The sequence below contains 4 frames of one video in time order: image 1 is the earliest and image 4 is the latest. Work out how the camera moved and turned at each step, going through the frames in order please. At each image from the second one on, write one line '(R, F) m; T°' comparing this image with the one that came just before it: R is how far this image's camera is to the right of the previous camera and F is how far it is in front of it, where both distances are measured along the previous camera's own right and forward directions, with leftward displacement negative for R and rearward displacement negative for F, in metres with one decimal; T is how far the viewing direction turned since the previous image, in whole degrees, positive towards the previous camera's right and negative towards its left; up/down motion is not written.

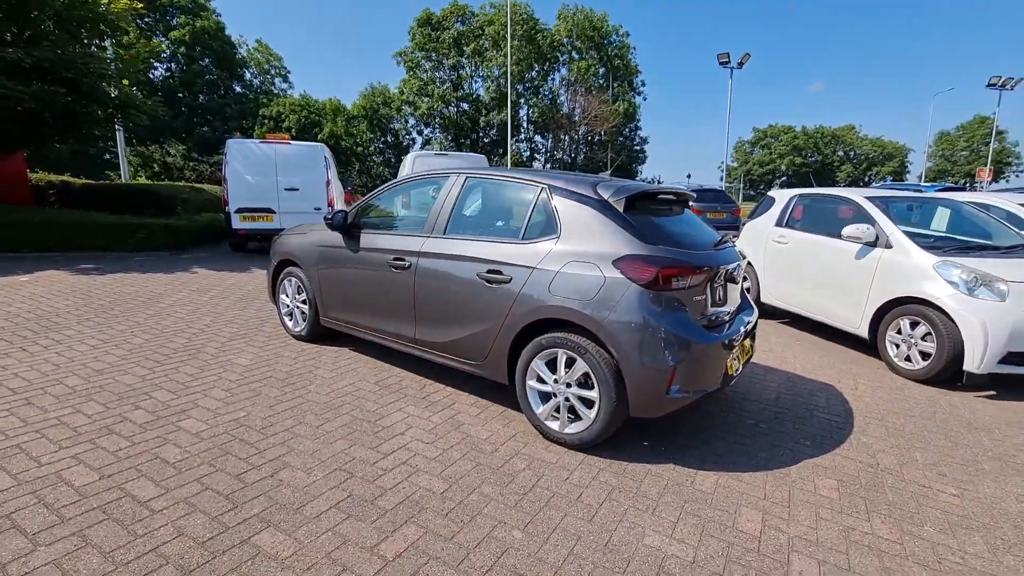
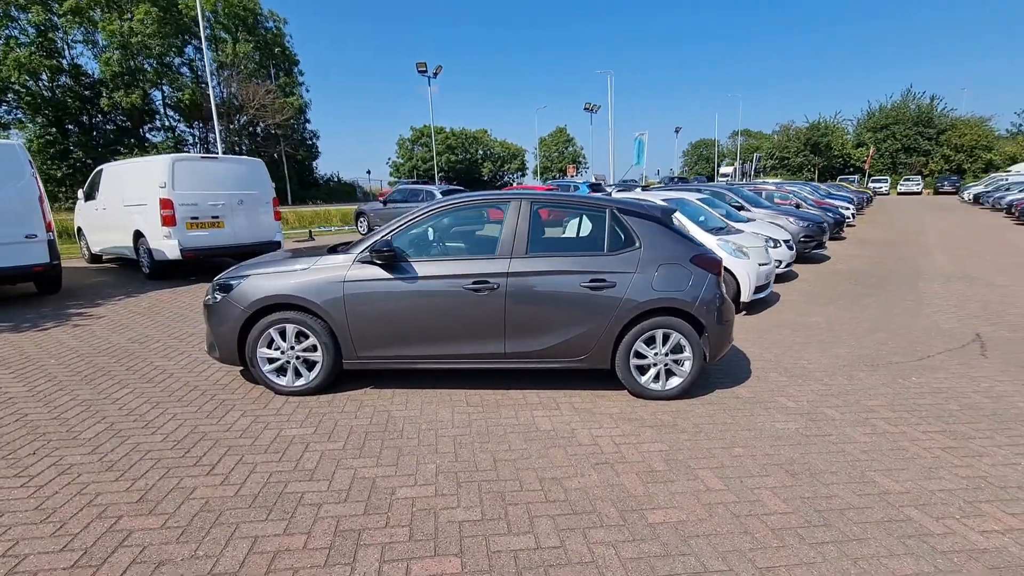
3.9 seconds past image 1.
(-3.1, +0.5) m; +37°
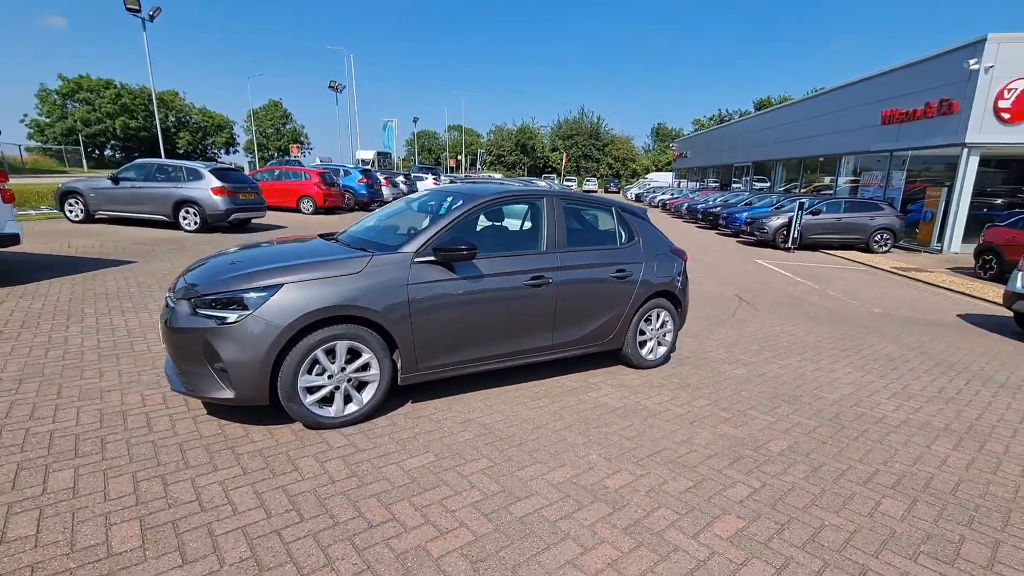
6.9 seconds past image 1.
(-2.6, +0.6) m; +31°
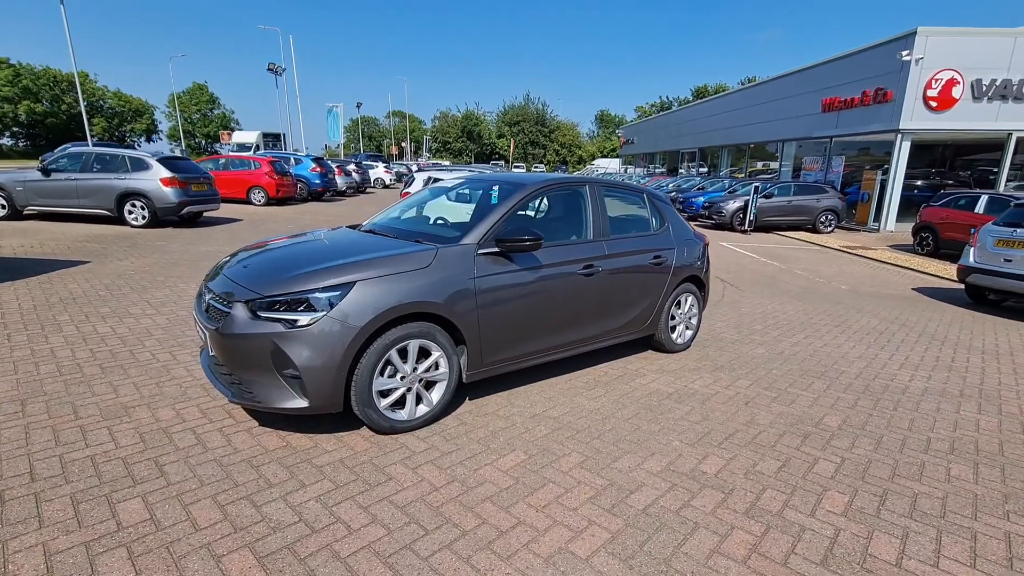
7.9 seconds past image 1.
(-0.9, +0.1) m; +6°
